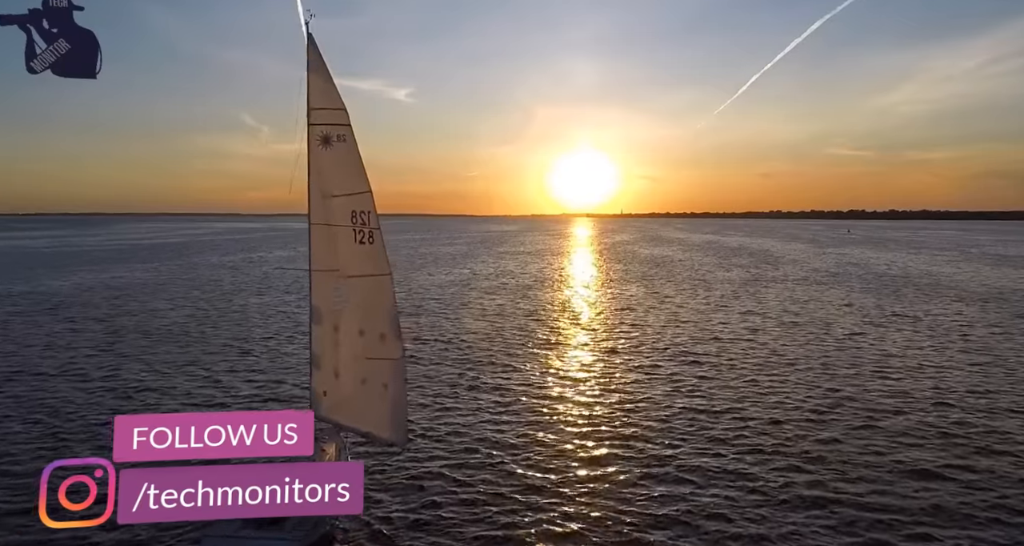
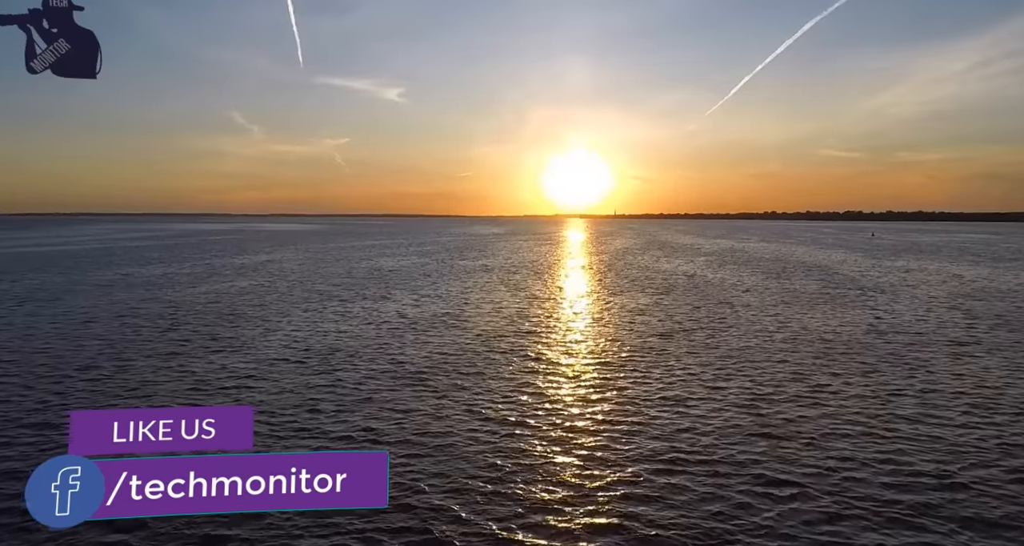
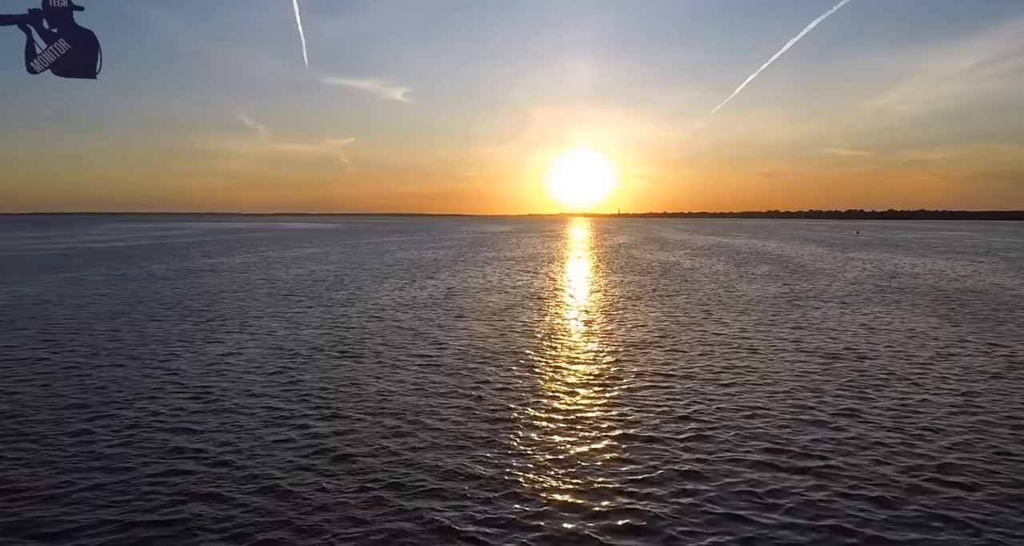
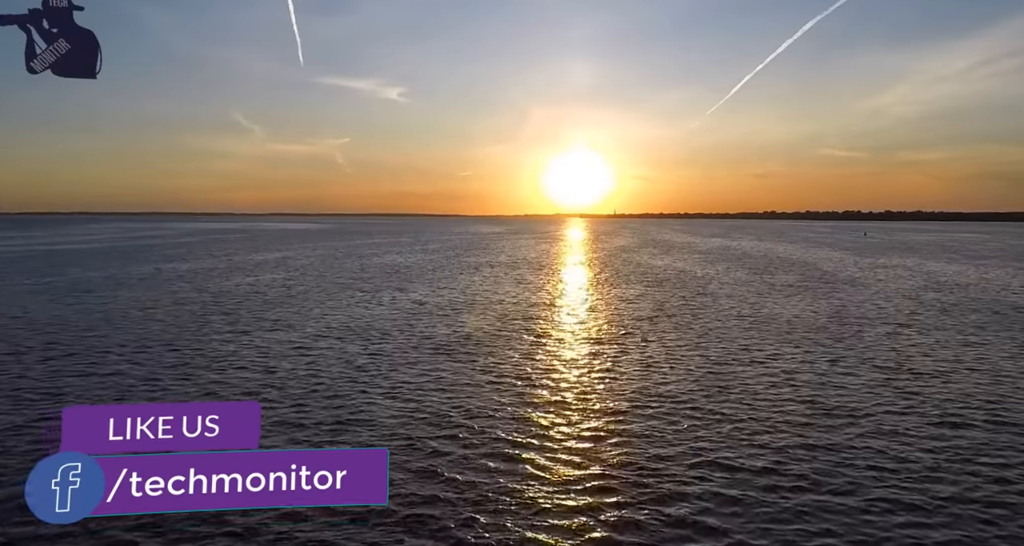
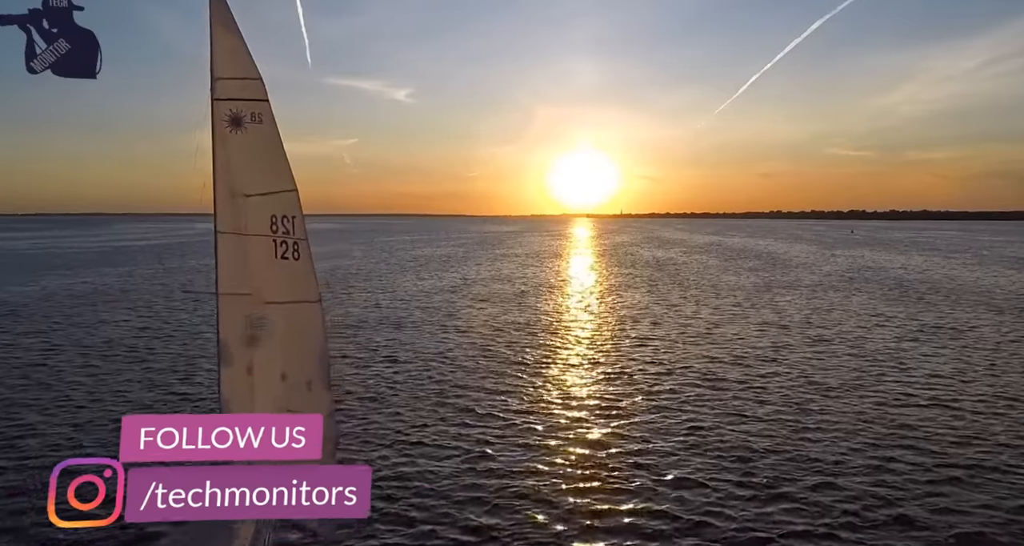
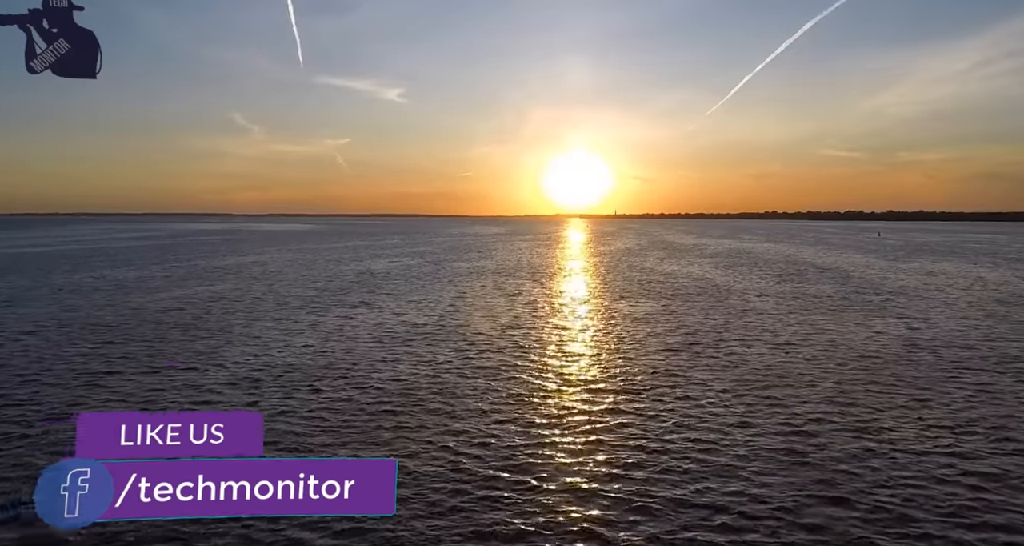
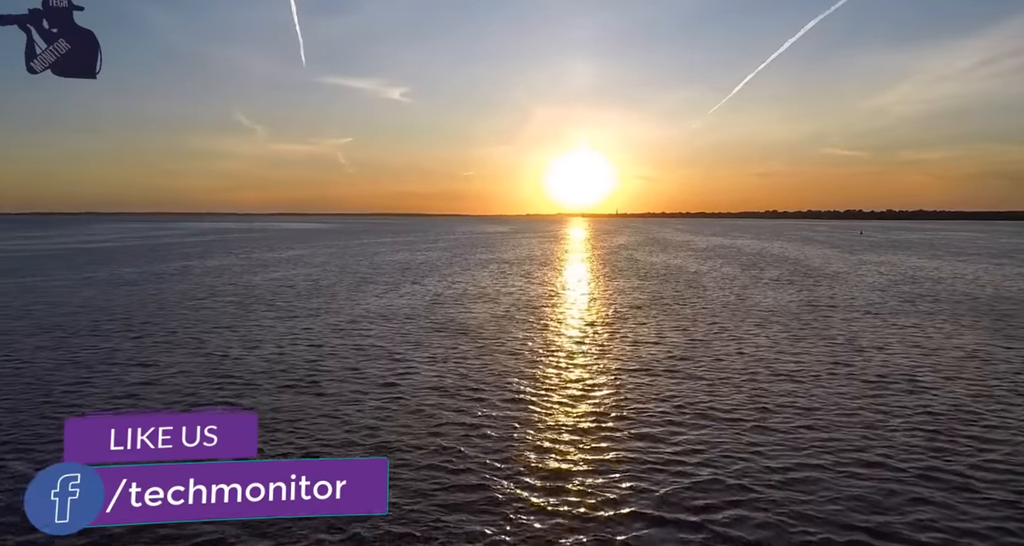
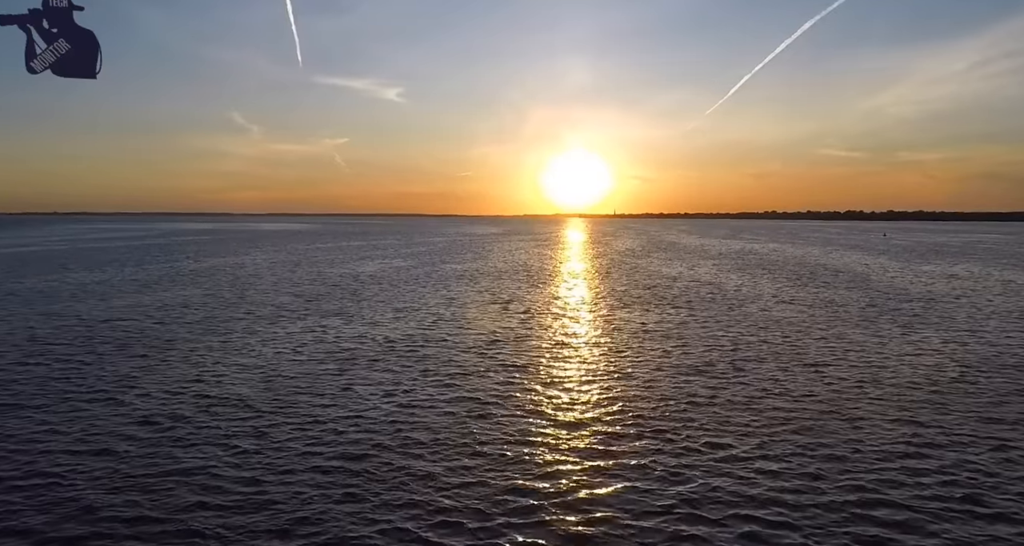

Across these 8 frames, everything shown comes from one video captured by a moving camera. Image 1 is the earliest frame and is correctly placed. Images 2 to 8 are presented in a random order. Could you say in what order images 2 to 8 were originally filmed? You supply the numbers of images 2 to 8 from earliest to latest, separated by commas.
5, 3, 7, 4, 2, 6, 8
